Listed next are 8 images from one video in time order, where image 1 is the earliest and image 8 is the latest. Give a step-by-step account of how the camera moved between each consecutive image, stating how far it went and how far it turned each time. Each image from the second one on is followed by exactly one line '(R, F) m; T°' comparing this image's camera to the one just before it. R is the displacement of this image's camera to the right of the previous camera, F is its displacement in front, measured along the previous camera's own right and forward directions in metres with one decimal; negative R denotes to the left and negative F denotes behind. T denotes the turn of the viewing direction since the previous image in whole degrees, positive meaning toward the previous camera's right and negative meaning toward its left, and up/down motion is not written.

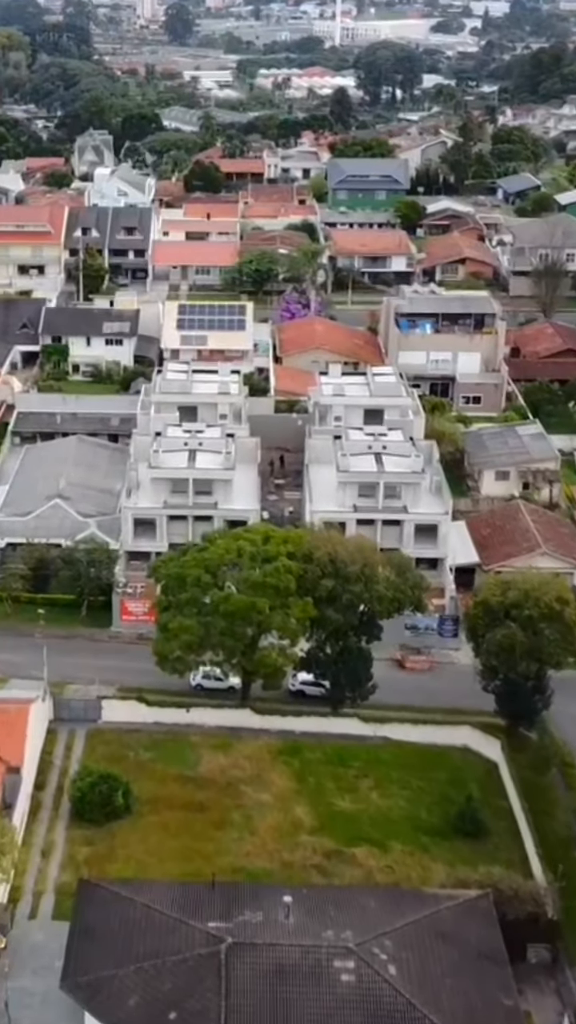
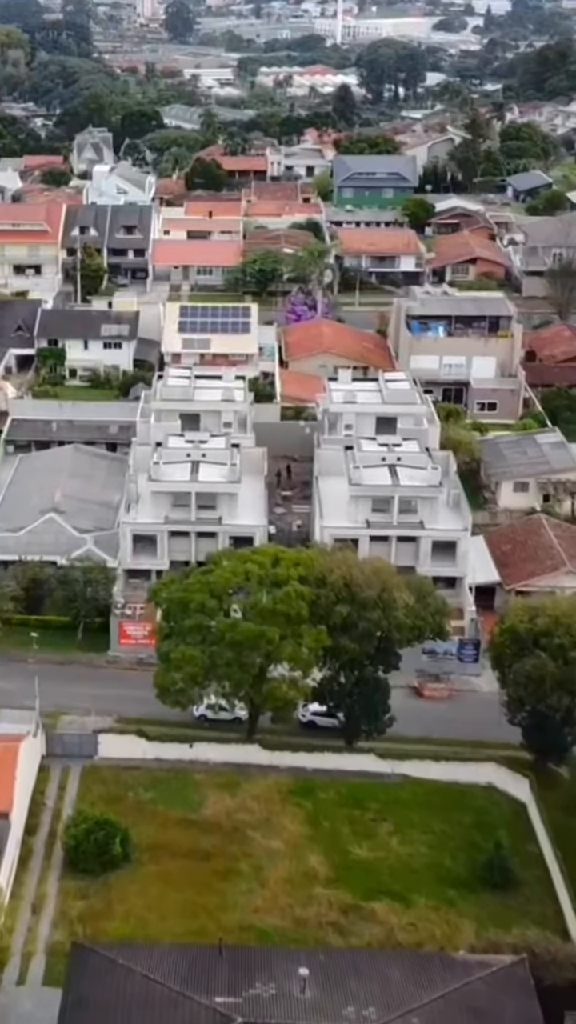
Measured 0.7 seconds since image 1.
(-0.2, +2.5) m; 0°
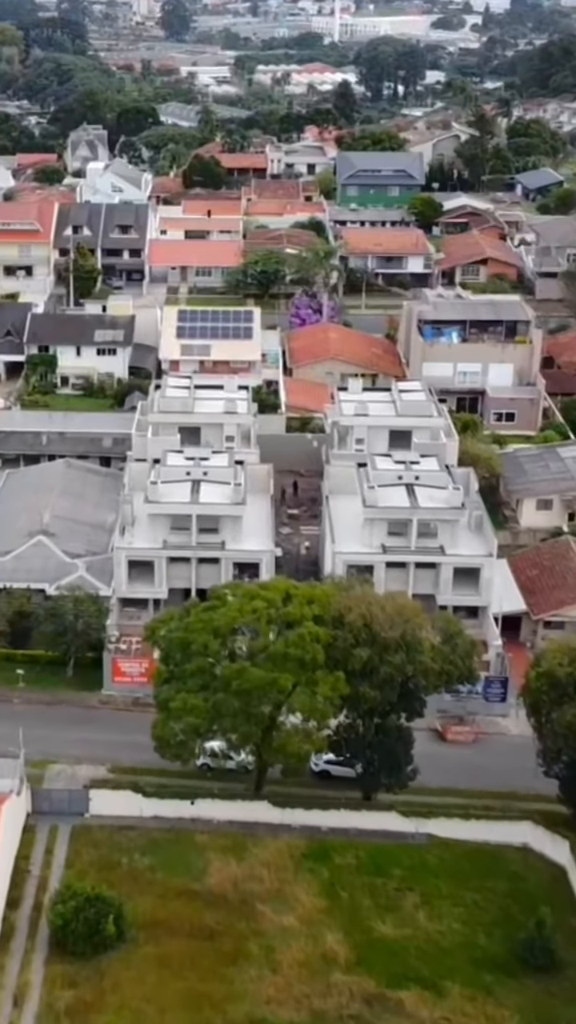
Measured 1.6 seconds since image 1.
(-0.3, +3.2) m; 0°
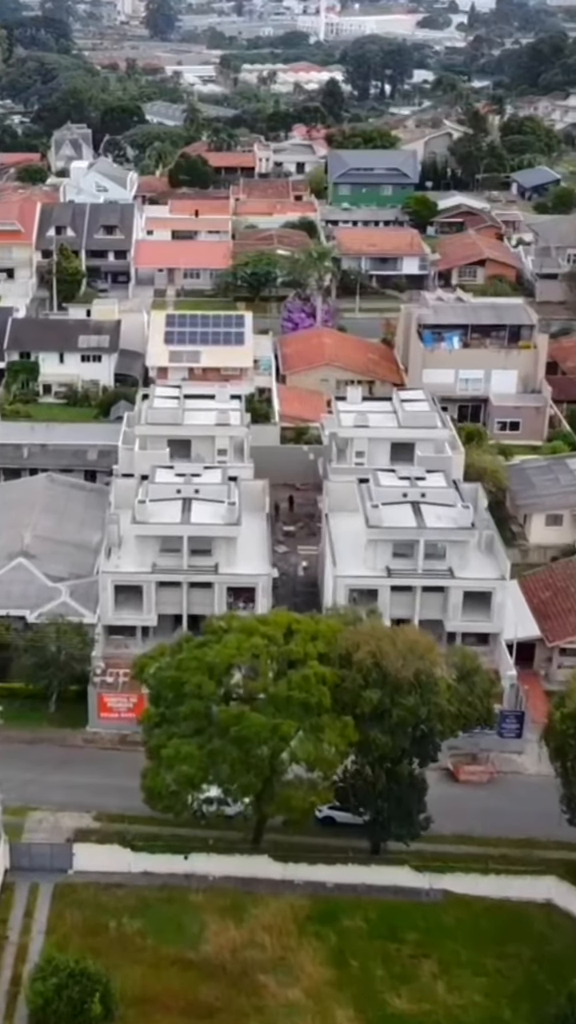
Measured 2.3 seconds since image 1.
(-0.3, +2.5) m; +1°
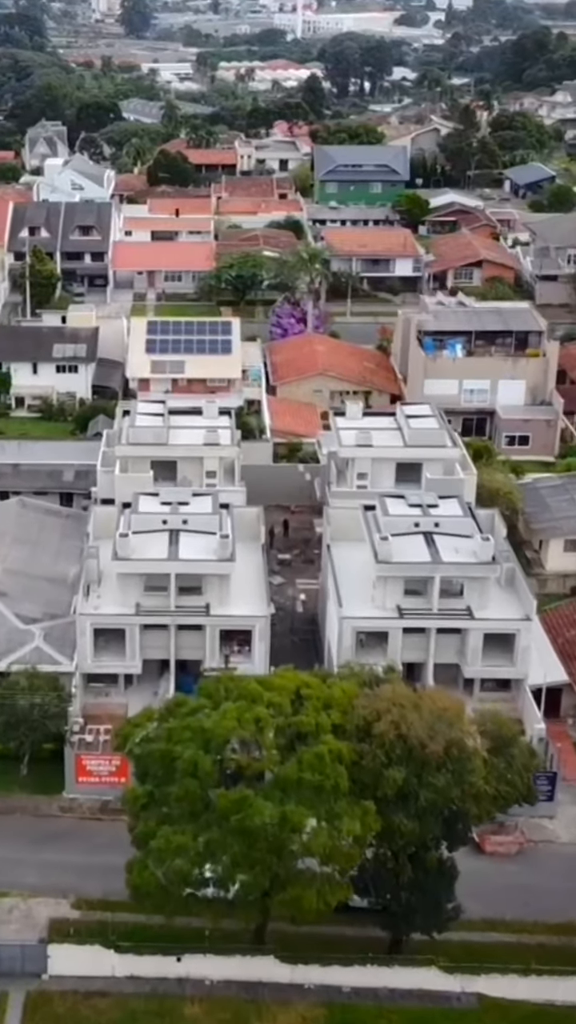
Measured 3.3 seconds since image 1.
(-0.4, +3.6) m; +1°
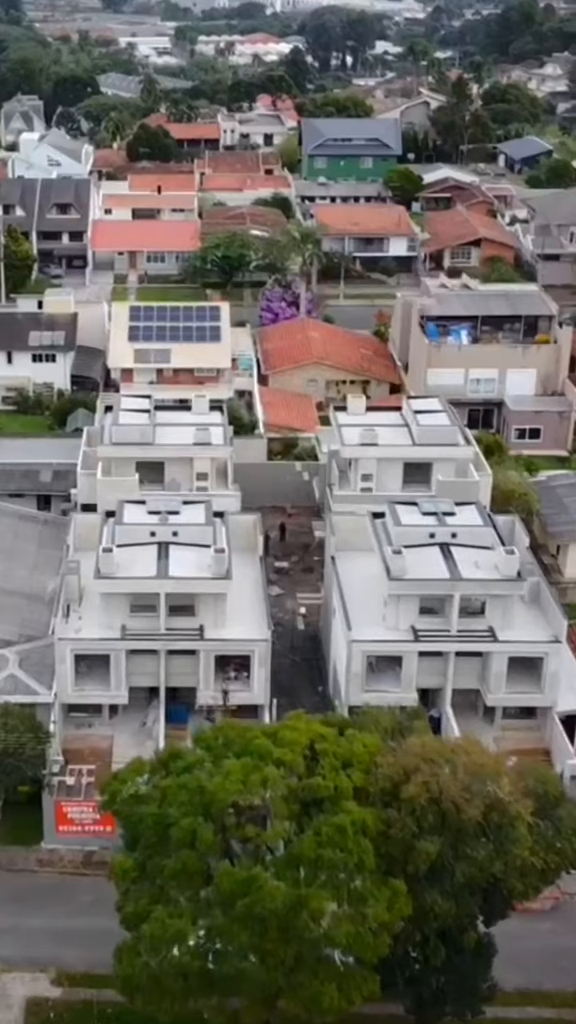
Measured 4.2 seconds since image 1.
(-0.4, +3.2) m; +1°
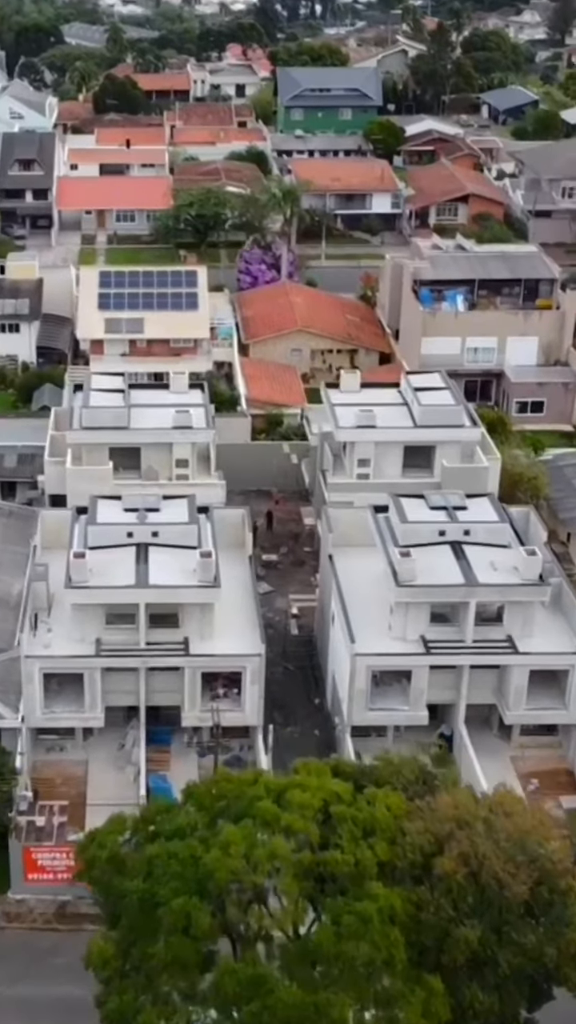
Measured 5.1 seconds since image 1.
(-0.4, +3.1) m; +1°
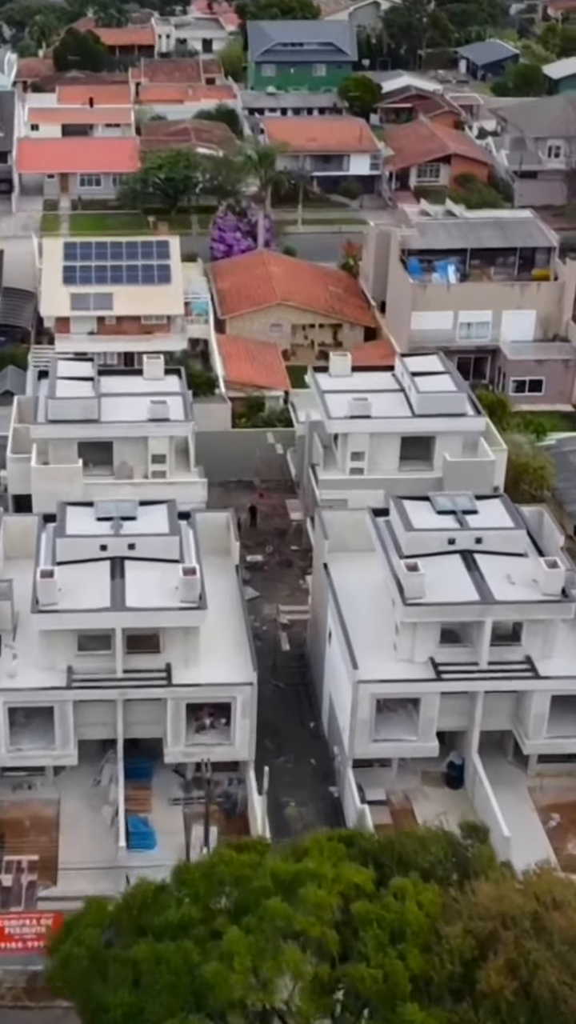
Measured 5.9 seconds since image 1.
(-0.4, +2.7) m; +1°
